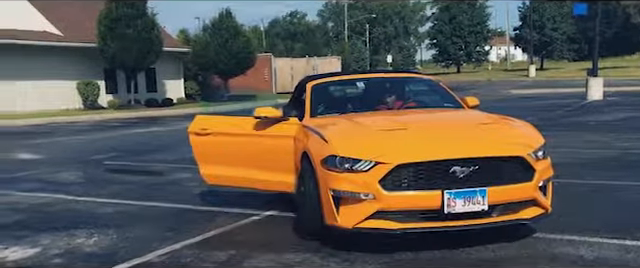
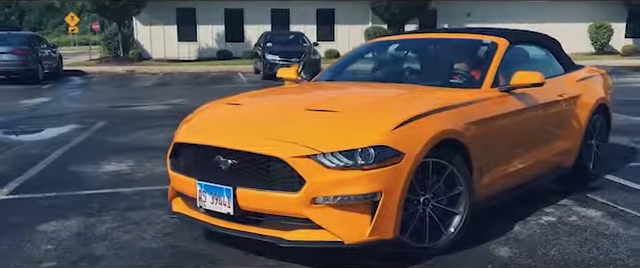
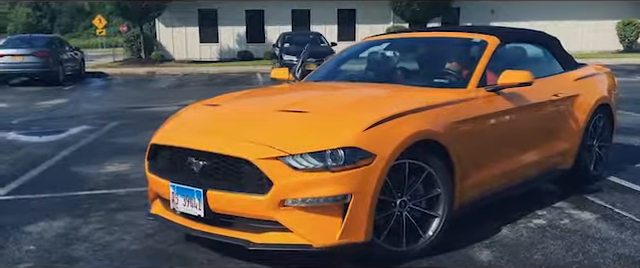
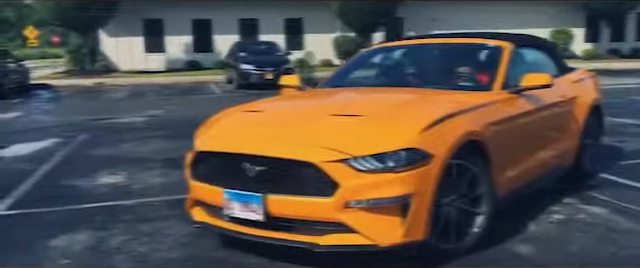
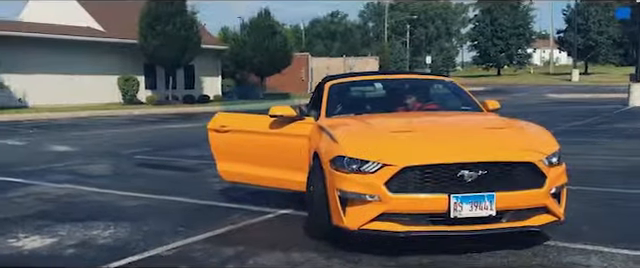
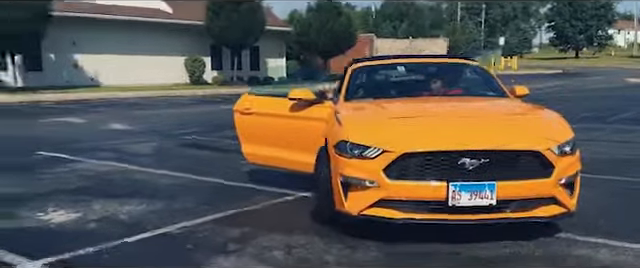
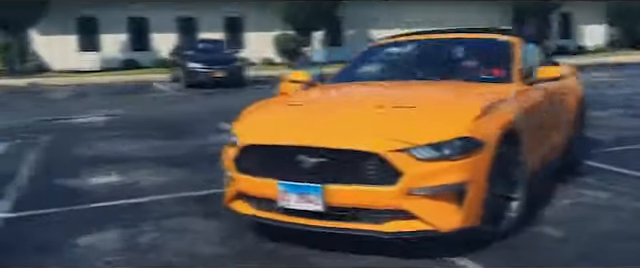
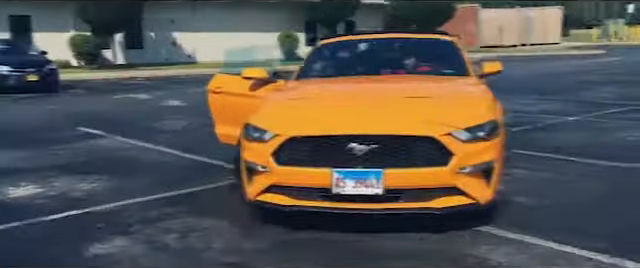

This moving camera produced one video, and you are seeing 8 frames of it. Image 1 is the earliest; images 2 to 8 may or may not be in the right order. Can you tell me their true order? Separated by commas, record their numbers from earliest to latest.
5, 6, 8, 7, 4, 2, 3
